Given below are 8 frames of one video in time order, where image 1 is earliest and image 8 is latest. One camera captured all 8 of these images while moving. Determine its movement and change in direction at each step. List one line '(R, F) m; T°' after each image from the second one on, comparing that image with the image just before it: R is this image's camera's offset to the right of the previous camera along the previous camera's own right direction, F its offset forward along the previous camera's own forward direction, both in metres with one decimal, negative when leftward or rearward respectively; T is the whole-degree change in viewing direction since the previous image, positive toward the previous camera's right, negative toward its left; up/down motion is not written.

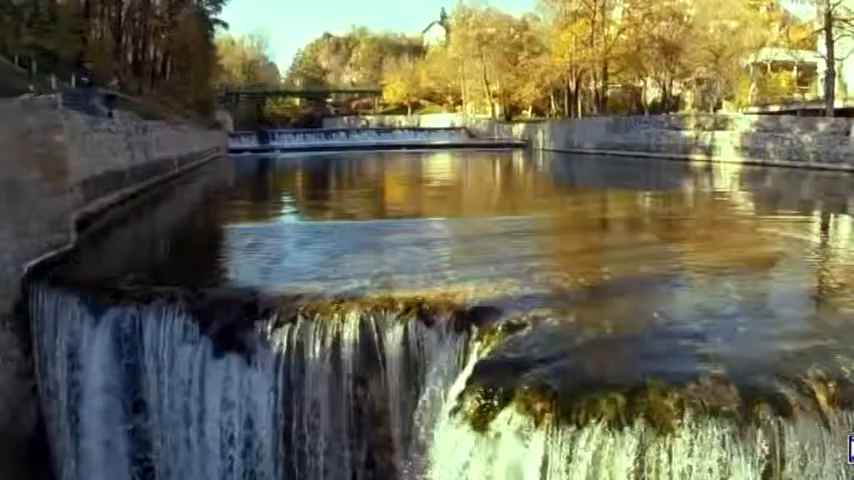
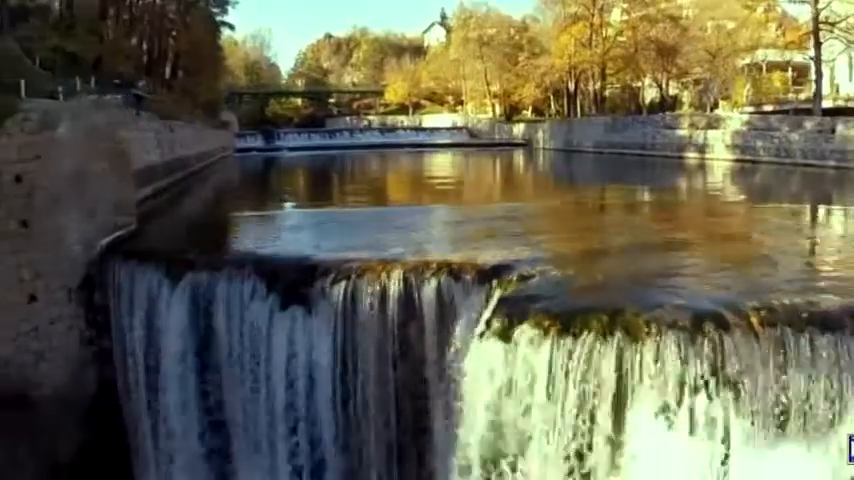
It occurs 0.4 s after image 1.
(-0.1, -0.7) m; 0°
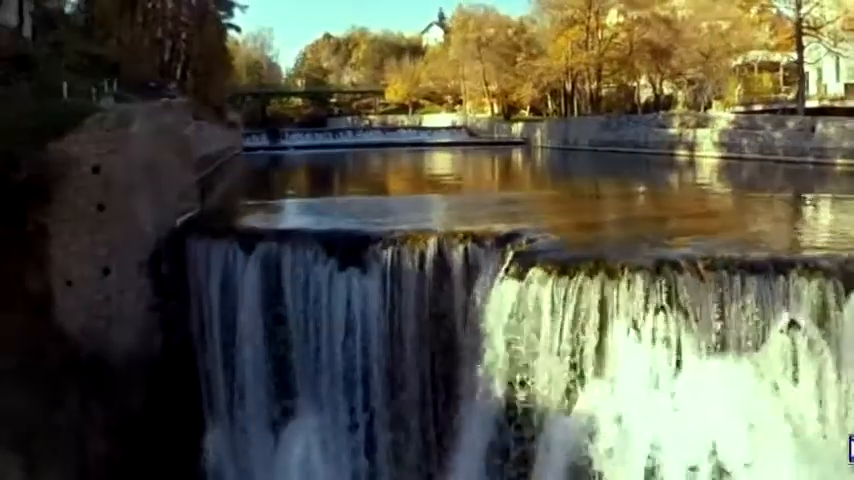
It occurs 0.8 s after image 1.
(-0.1, -0.9) m; 0°
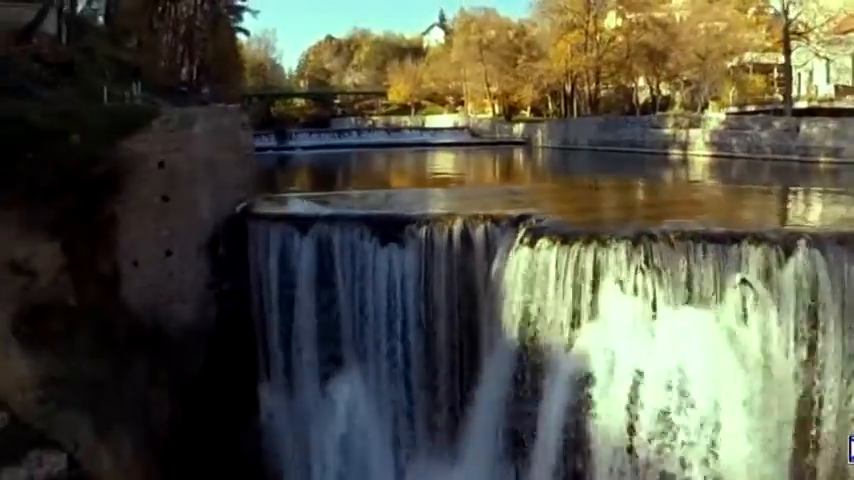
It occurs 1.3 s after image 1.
(-0.2, -1.0) m; 0°
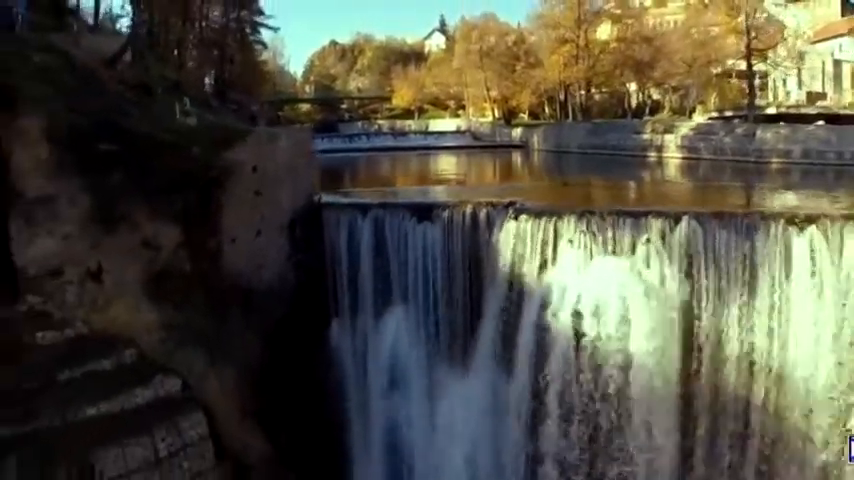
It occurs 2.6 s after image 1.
(-0.2, -2.7) m; 0°
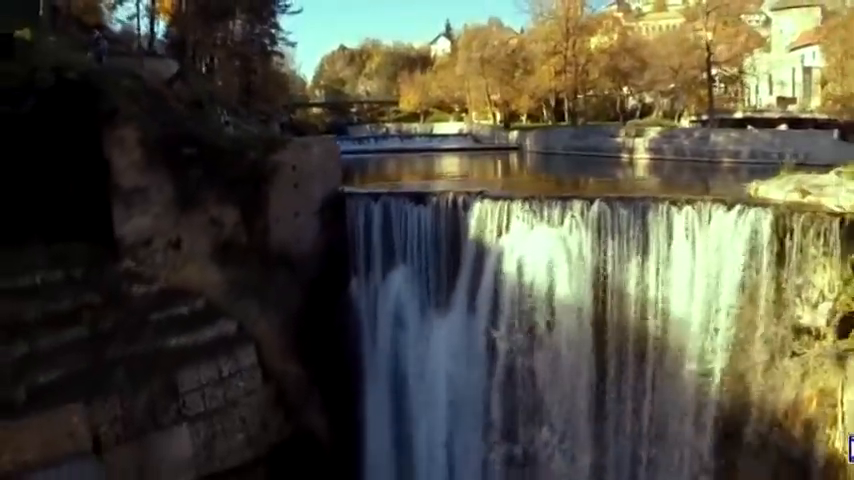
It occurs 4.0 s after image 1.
(+0.2, -3.1) m; -1°
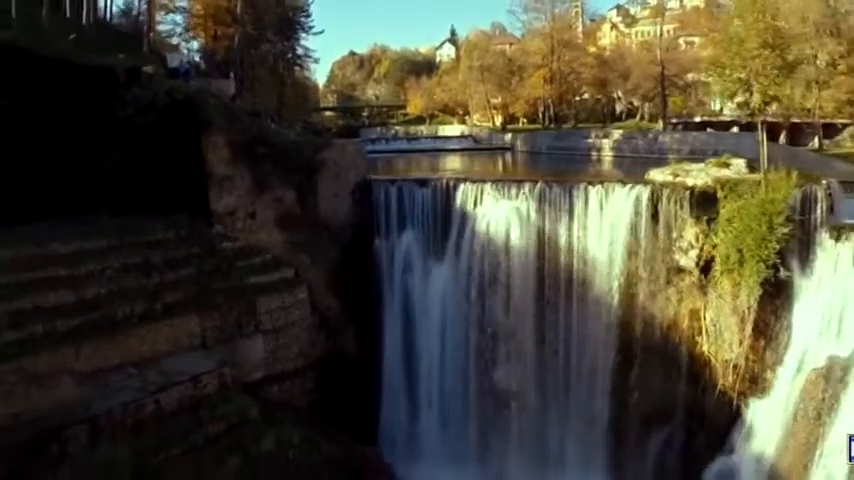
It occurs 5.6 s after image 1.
(+0.2, -5.2) m; -1°
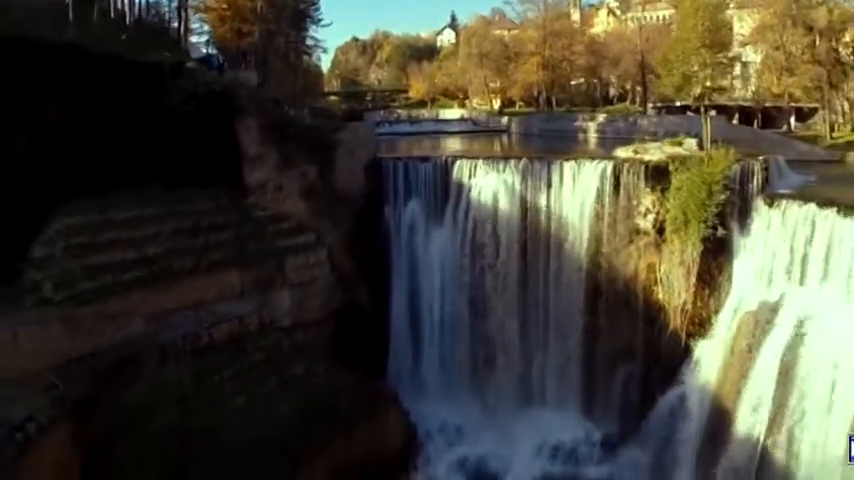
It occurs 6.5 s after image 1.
(0.0, -3.1) m; 0°
